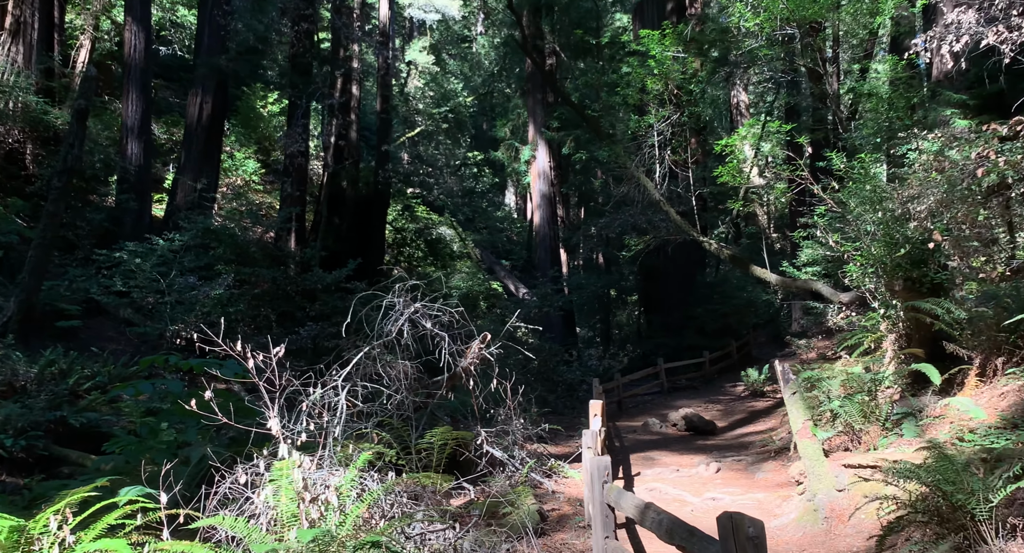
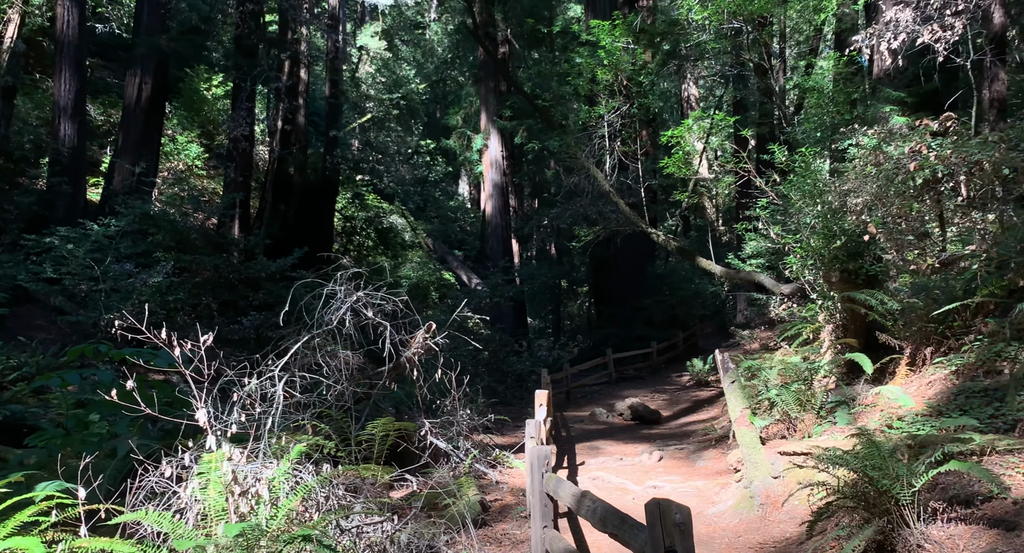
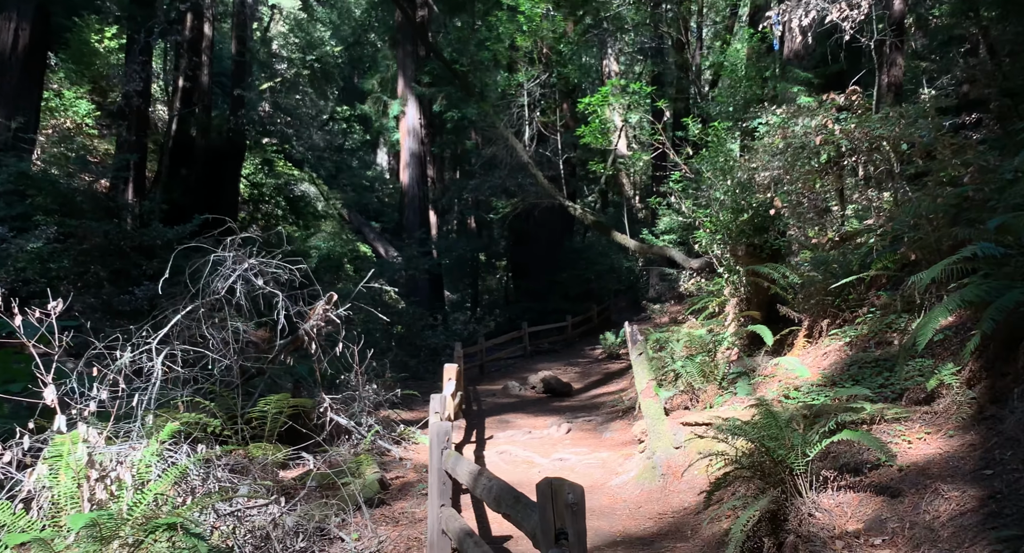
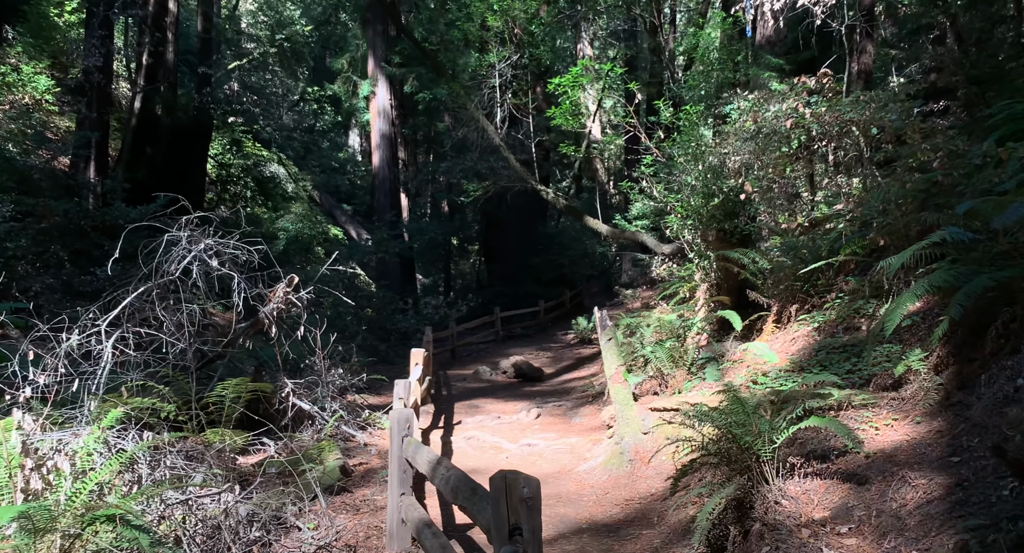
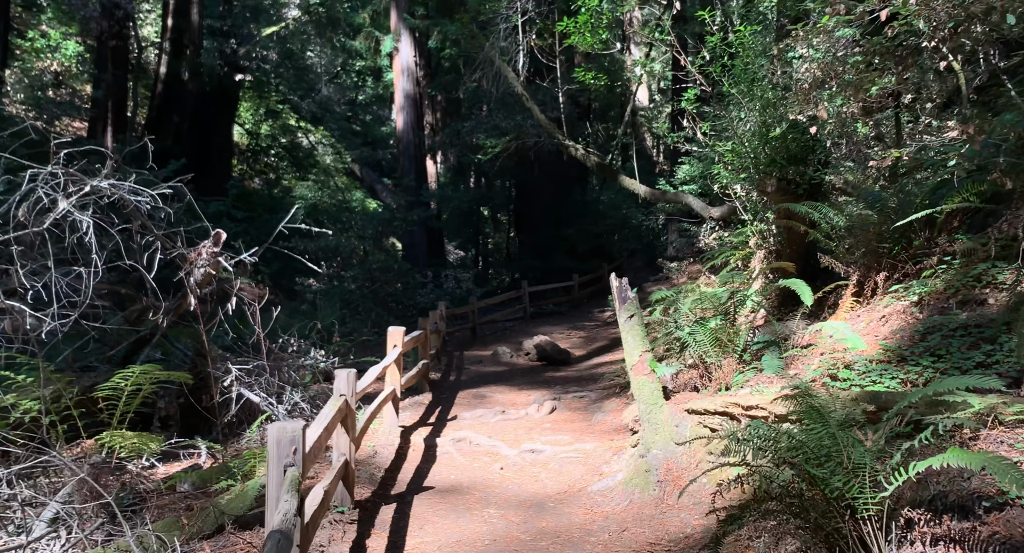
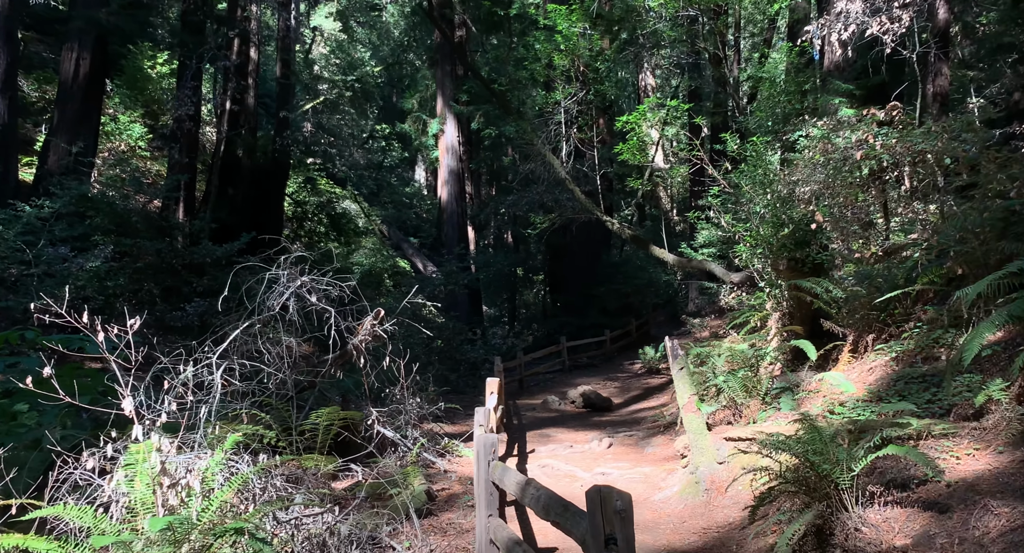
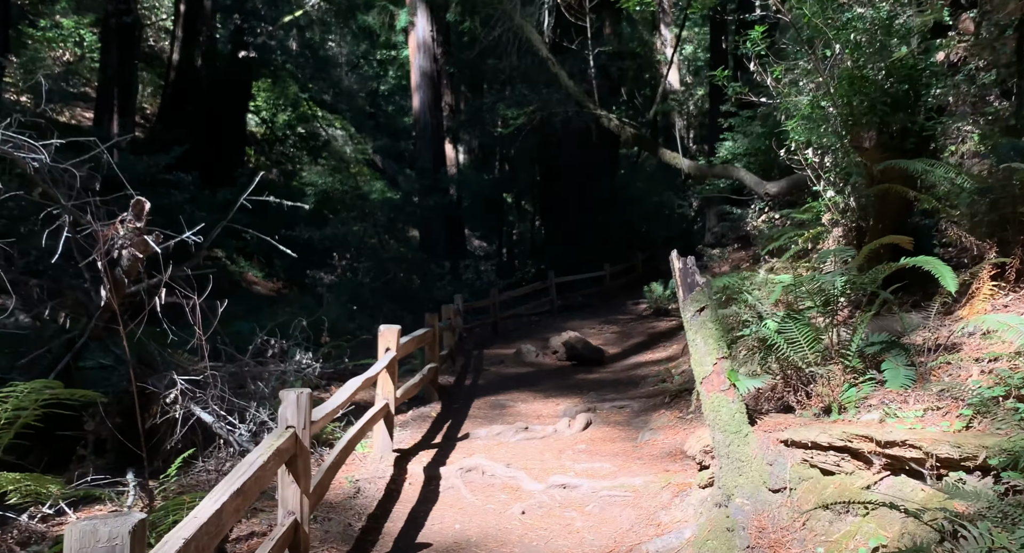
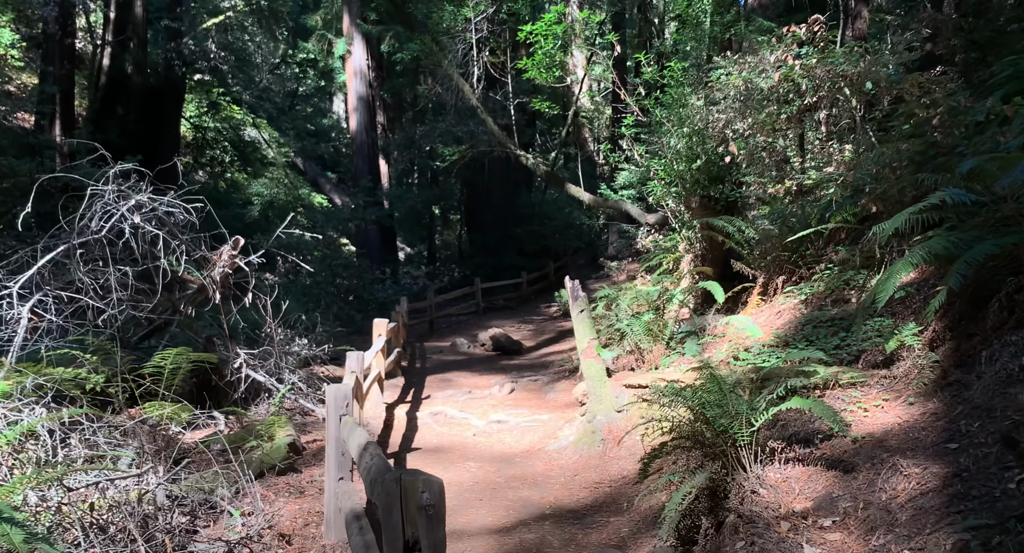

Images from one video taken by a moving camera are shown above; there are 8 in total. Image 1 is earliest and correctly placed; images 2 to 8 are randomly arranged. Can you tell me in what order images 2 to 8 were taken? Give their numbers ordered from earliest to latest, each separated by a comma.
2, 6, 3, 4, 8, 5, 7
